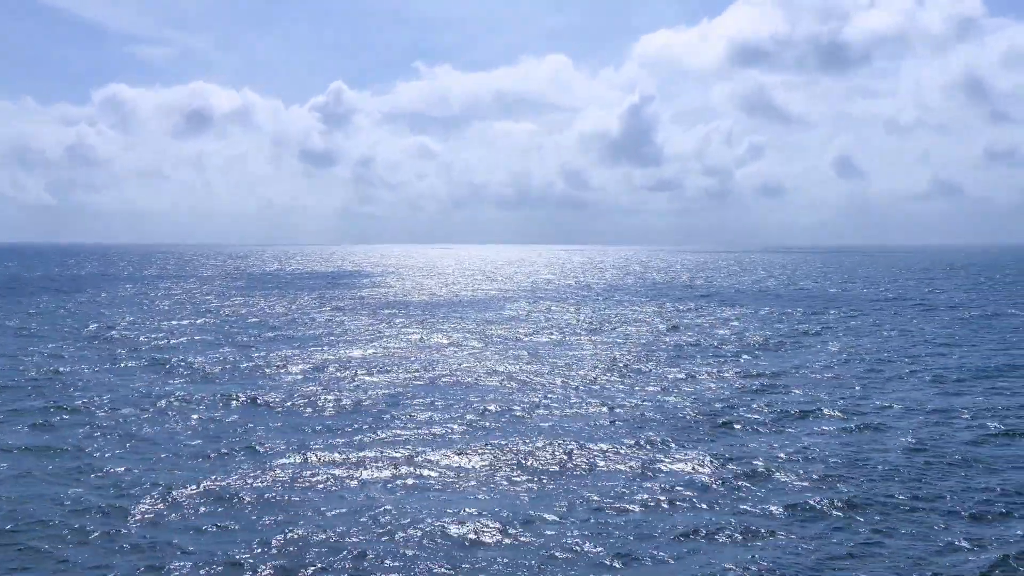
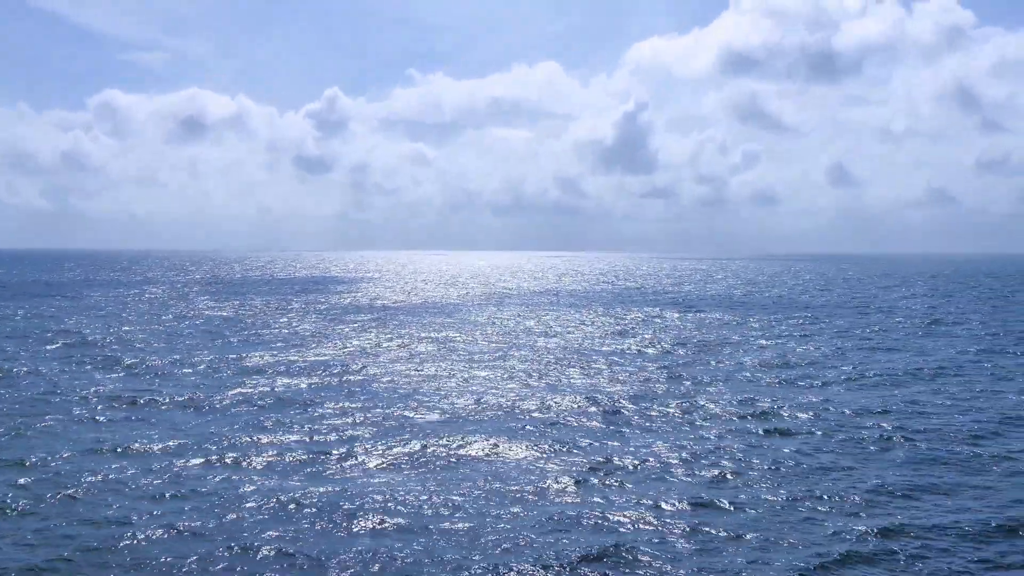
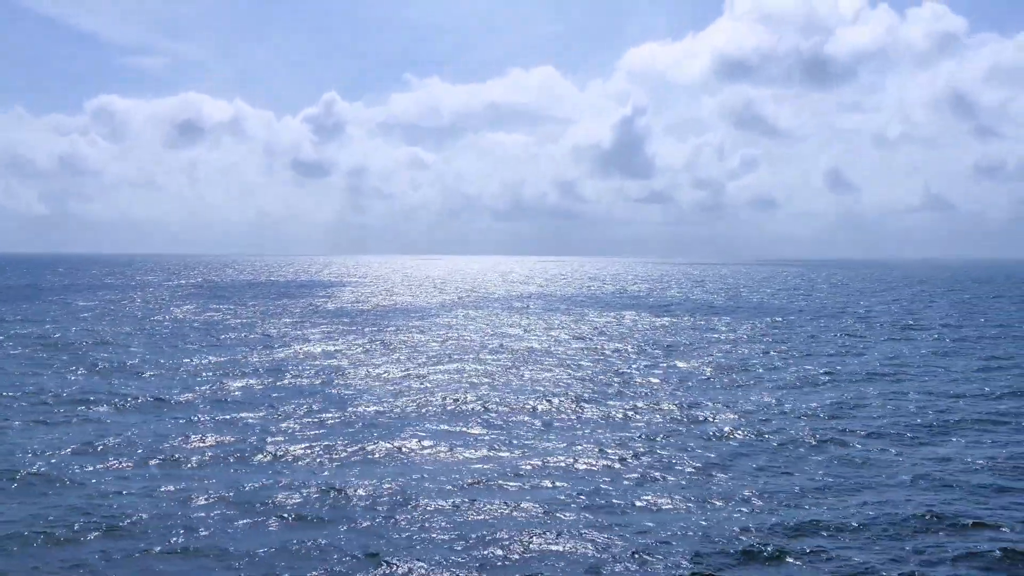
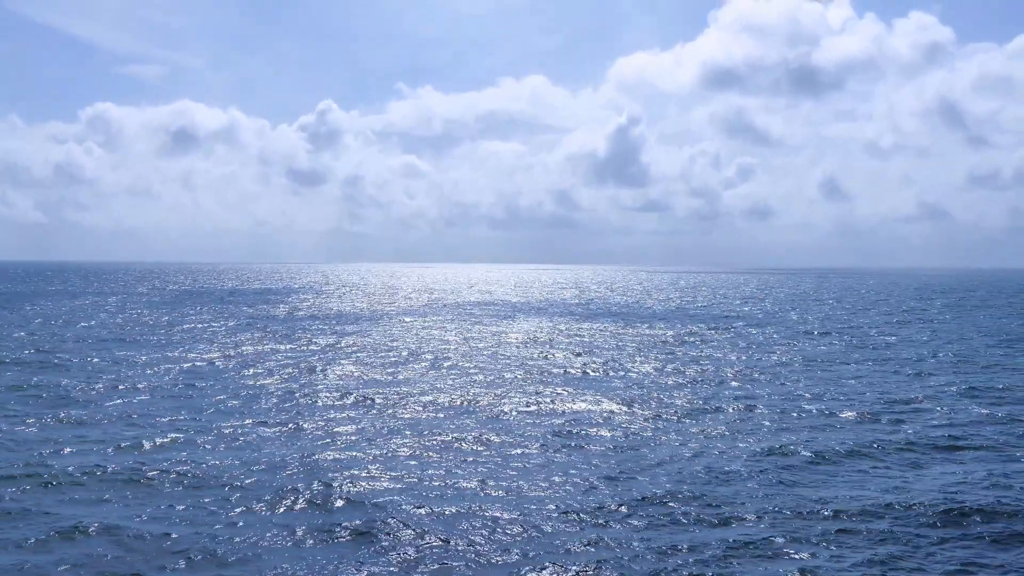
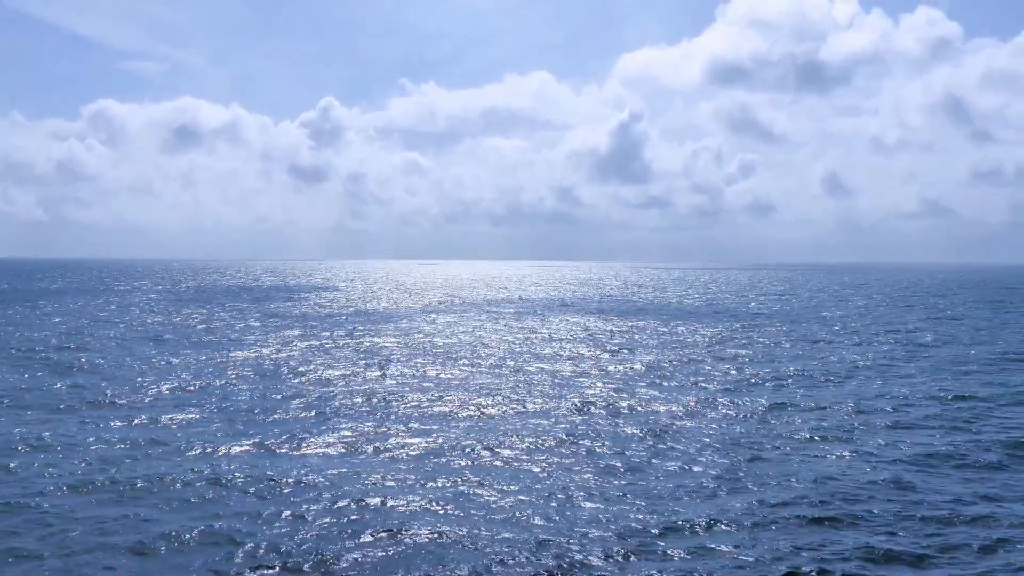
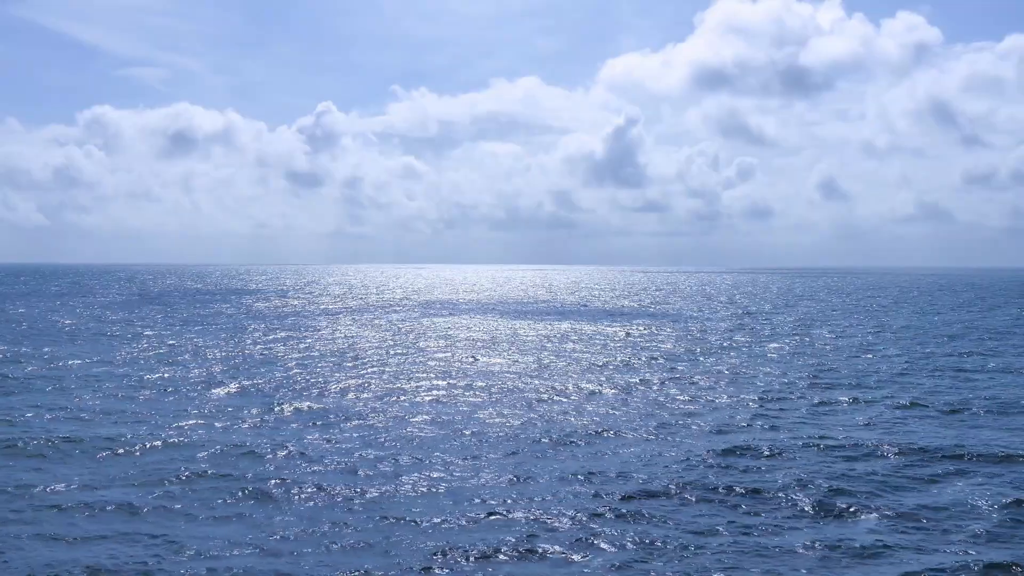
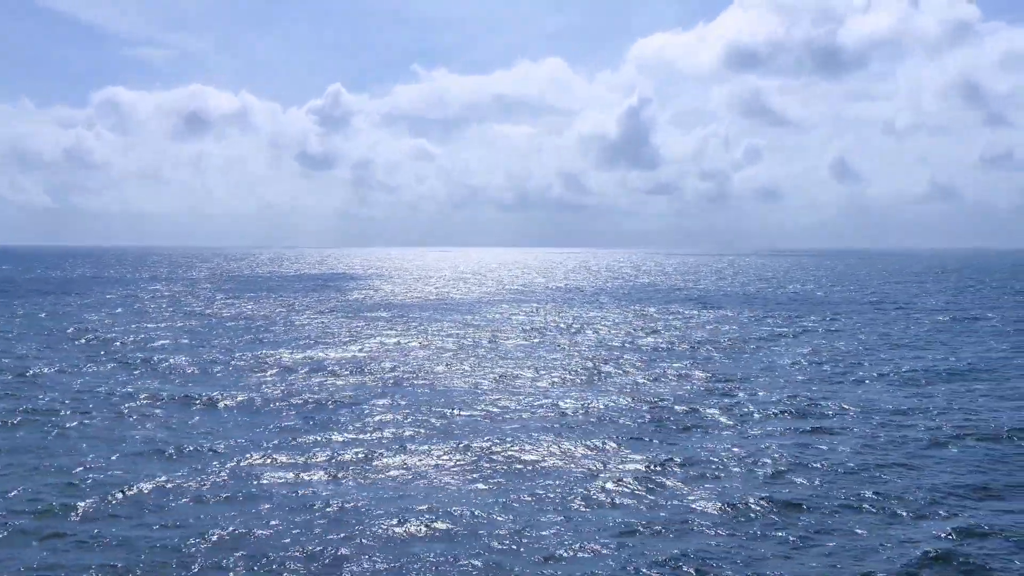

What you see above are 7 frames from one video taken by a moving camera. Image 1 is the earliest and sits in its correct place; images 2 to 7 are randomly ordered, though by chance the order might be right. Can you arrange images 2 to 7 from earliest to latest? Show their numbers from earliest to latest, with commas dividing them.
7, 2, 3, 5, 4, 6
